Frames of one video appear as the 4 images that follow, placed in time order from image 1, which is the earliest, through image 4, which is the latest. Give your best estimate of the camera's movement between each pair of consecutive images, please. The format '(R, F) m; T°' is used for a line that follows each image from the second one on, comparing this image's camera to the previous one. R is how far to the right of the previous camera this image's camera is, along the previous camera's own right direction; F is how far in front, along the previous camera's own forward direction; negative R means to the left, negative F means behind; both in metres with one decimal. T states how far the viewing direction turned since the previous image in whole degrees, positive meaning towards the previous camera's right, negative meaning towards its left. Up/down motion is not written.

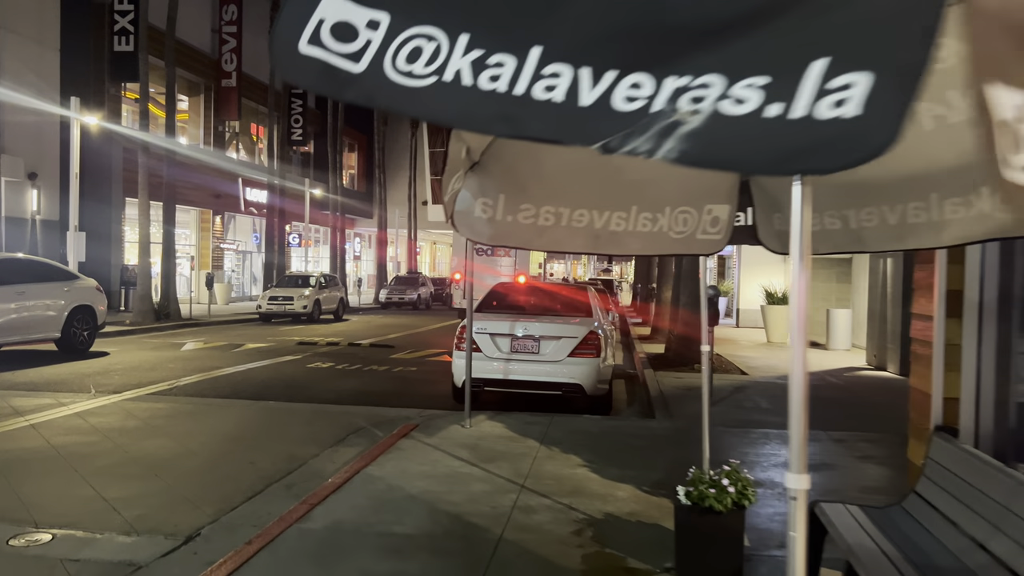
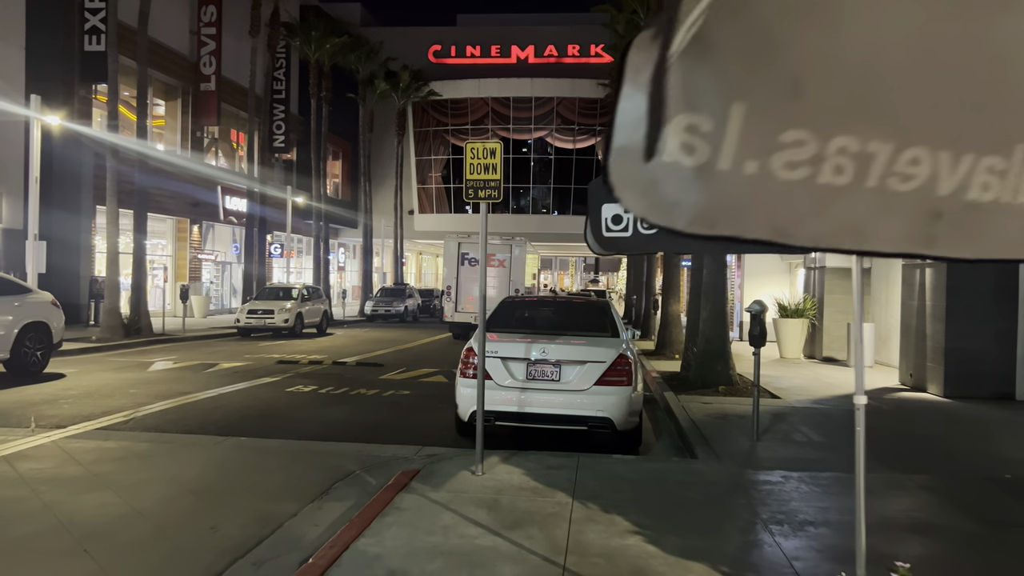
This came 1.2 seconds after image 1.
(-0.3, +1.4) m; +1°
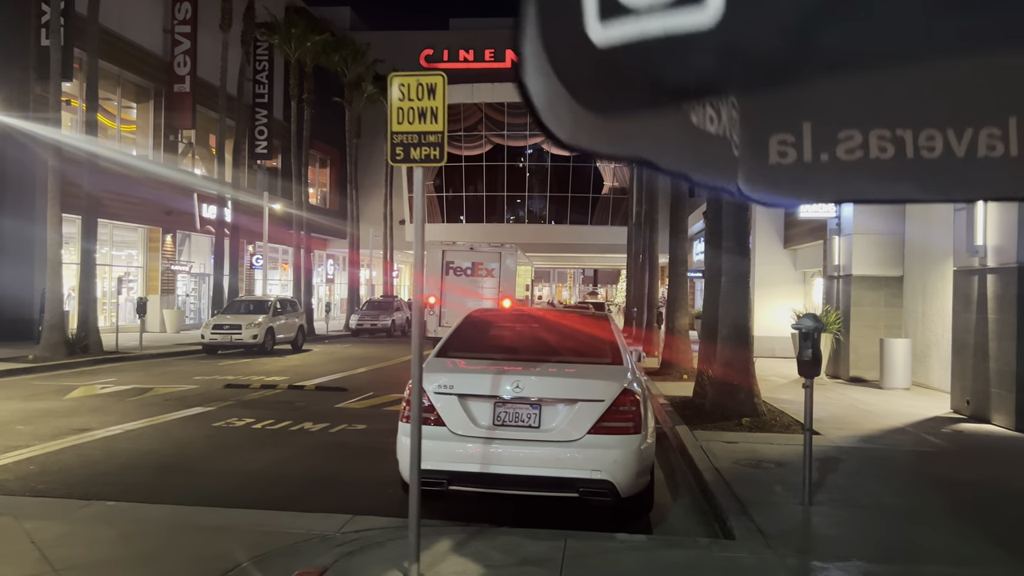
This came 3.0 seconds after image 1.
(+0.3, +2.2) m; 0°
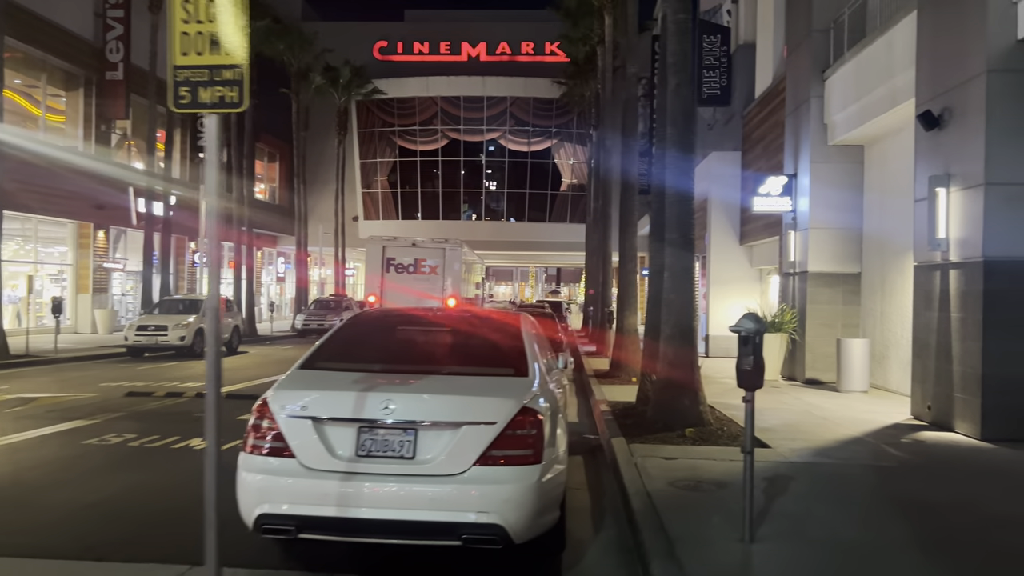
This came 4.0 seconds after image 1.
(+0.5, +1.1) m; +2°
